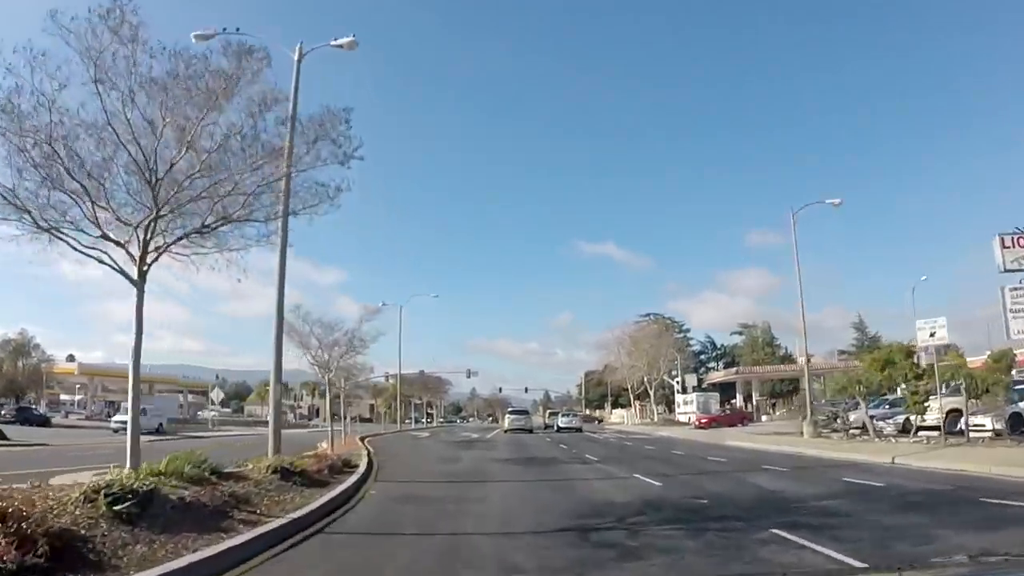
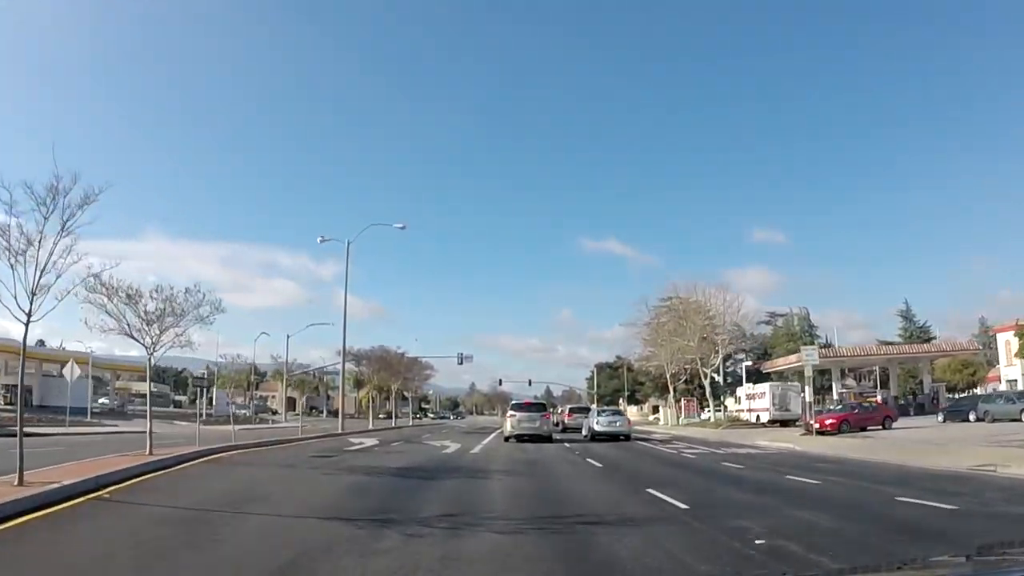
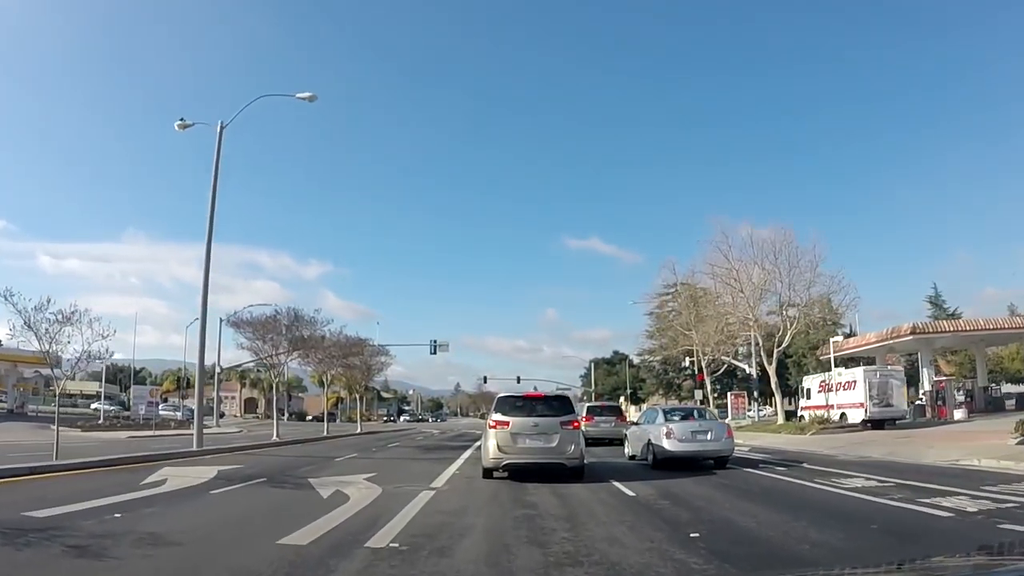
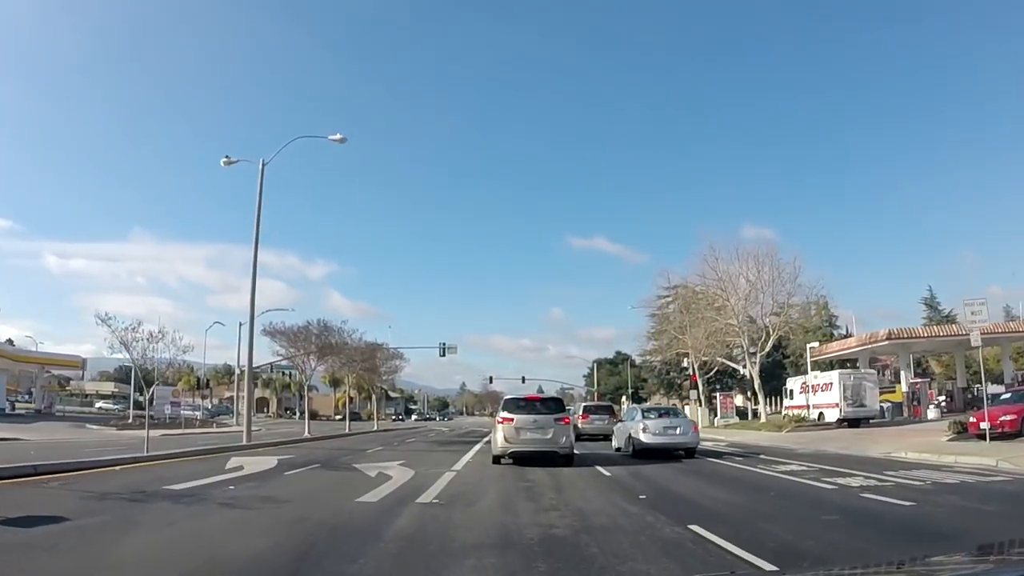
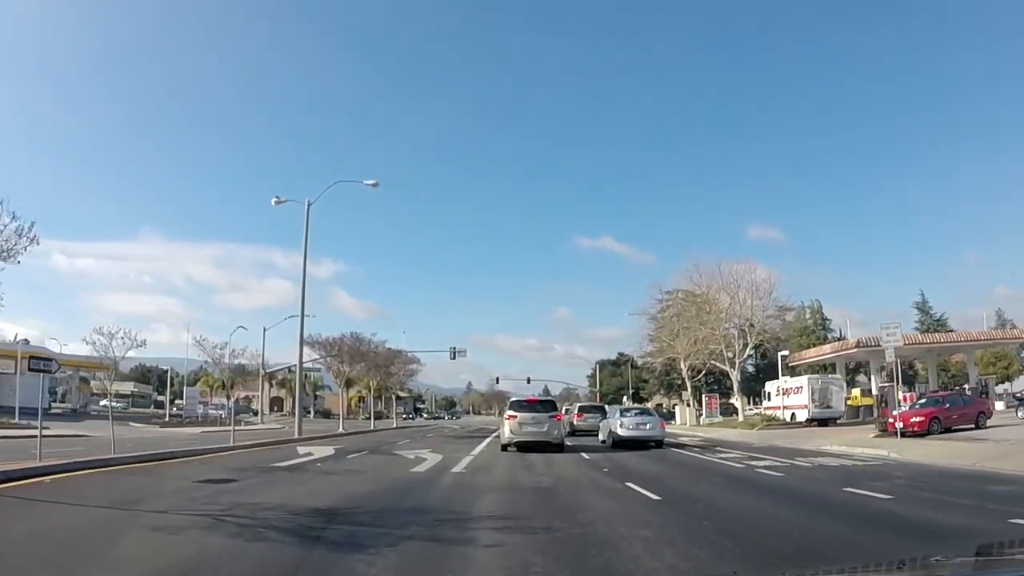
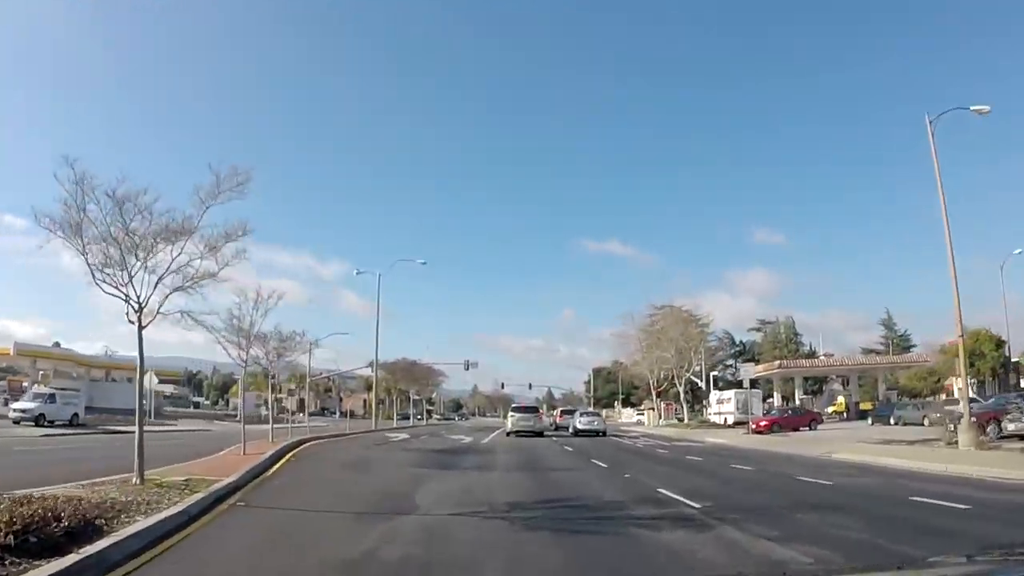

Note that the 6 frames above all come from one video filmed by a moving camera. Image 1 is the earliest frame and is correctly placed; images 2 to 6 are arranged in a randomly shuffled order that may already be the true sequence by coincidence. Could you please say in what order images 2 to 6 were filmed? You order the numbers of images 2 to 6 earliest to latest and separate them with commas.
6, 2, 5, 4, 3
